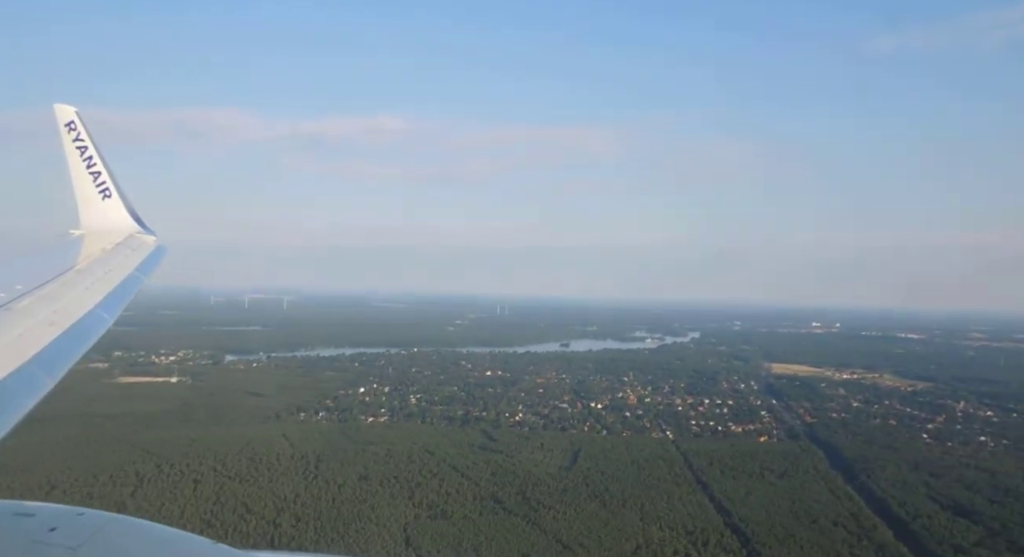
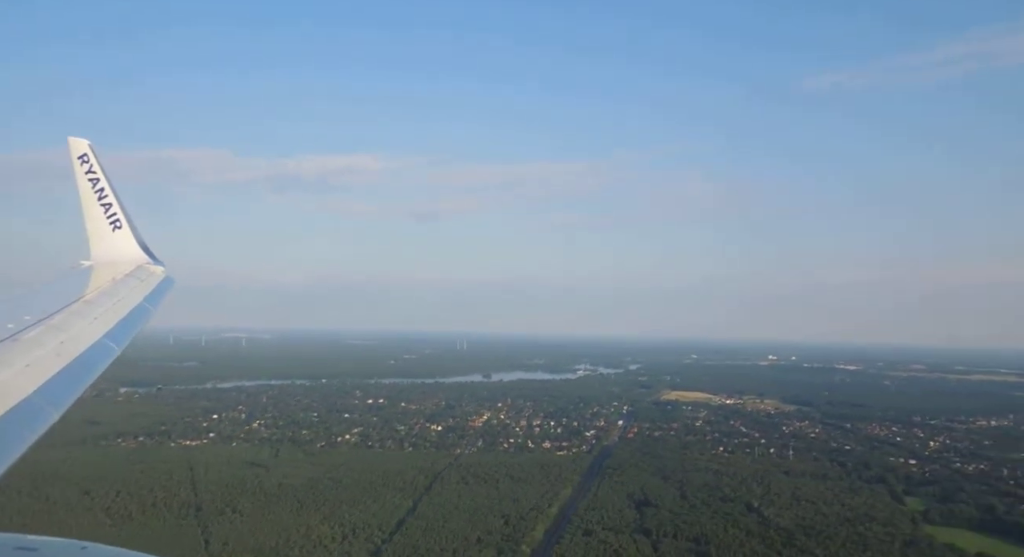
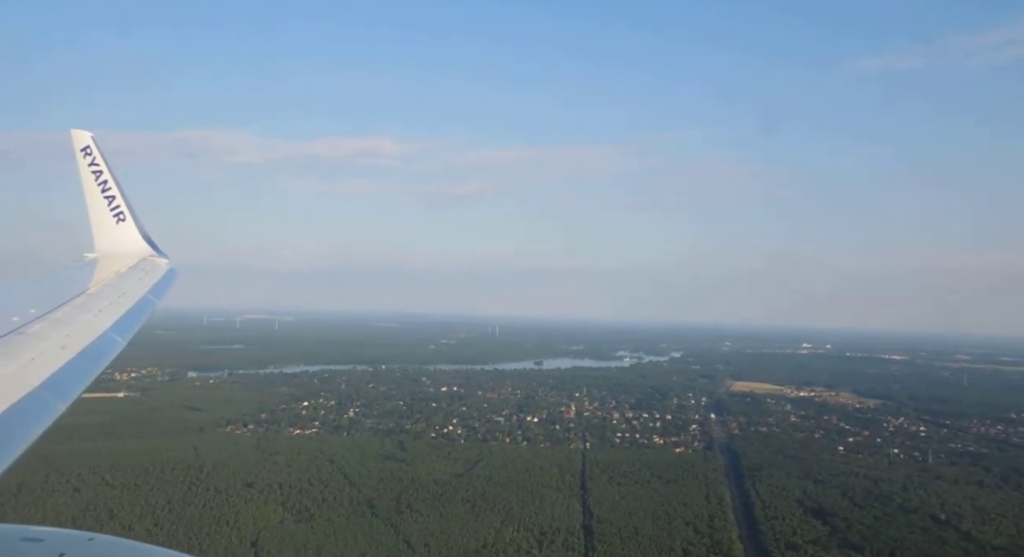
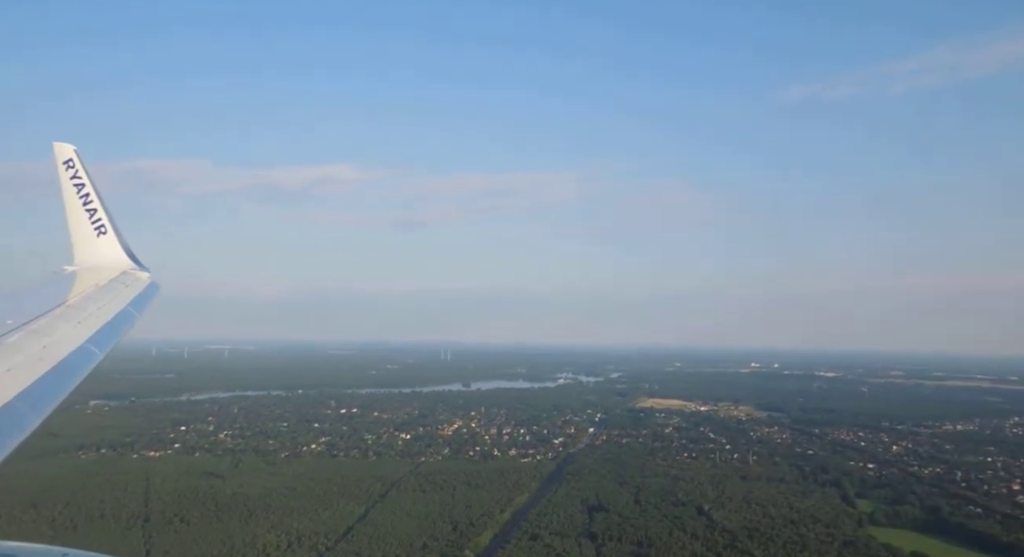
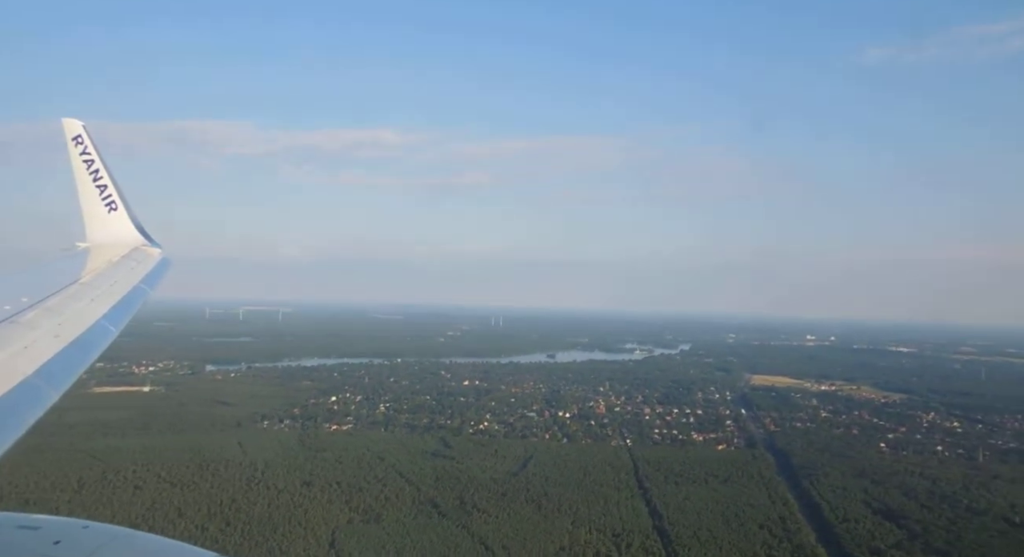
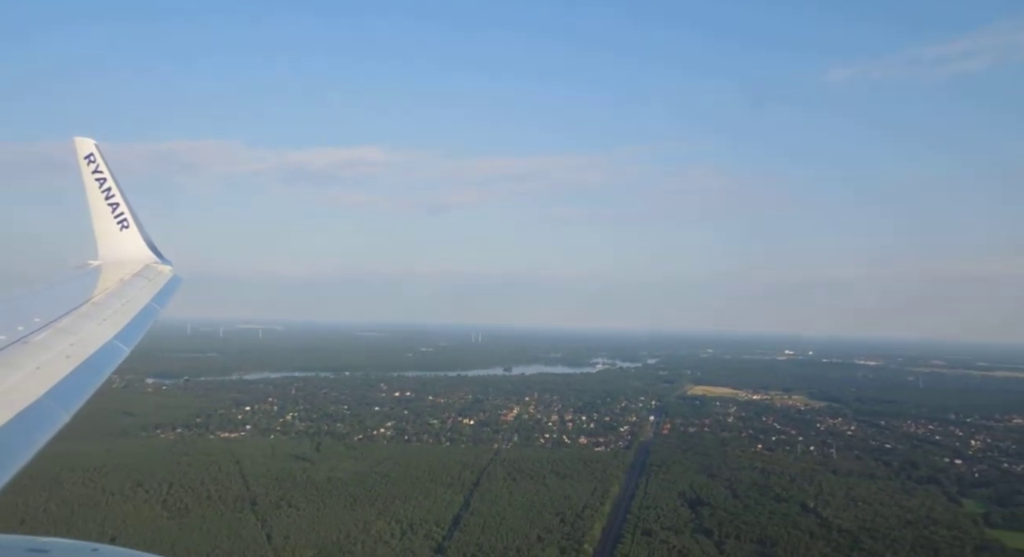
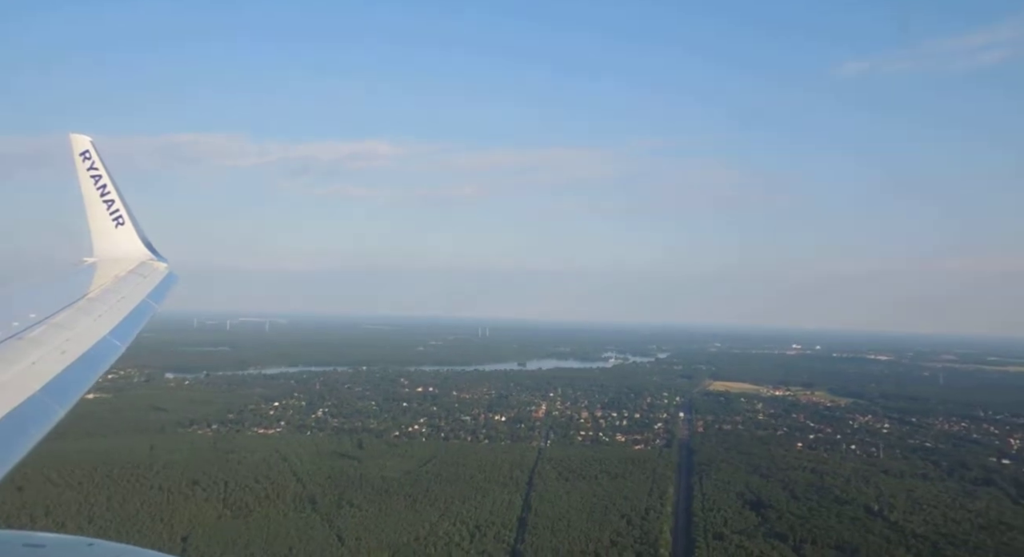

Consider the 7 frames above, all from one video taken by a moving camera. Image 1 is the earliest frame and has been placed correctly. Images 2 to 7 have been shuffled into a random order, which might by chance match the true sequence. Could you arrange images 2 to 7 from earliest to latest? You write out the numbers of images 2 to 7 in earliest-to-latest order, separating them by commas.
5, 3, 7, 6, 2, 4
